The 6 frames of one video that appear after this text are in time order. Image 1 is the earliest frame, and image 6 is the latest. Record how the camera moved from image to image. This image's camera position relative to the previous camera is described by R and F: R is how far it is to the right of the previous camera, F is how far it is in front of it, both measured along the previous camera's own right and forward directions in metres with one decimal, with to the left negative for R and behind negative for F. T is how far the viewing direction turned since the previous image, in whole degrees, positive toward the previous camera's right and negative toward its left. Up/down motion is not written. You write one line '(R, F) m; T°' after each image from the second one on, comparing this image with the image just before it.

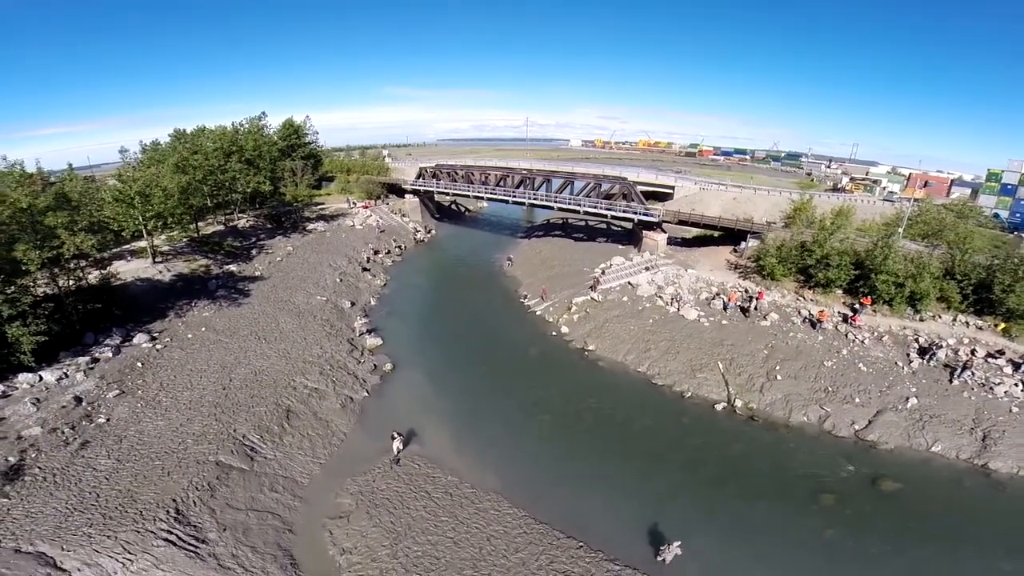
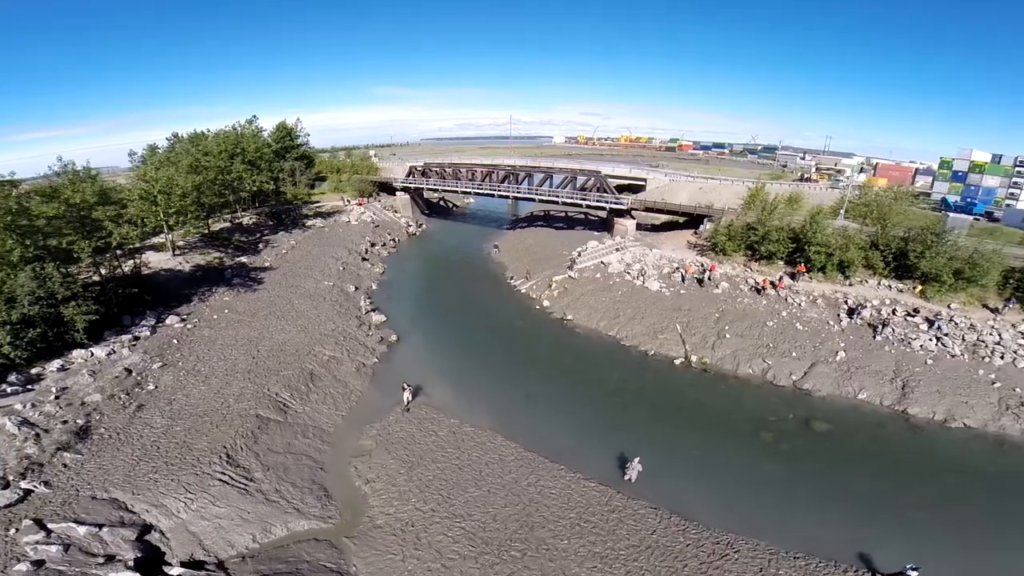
(0.0, -4.1) m; +2°
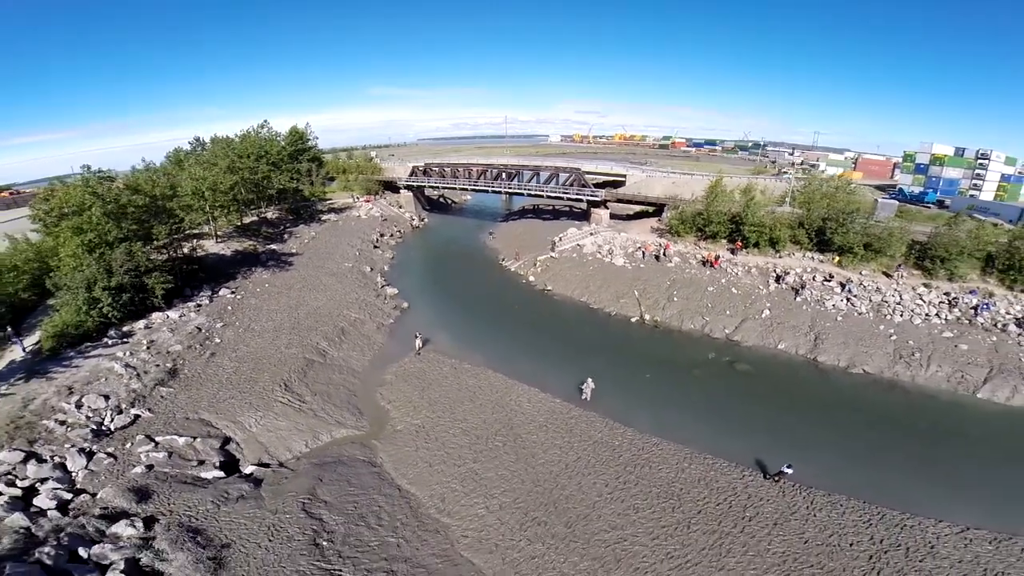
(+0.9, -7.0) m; 0°
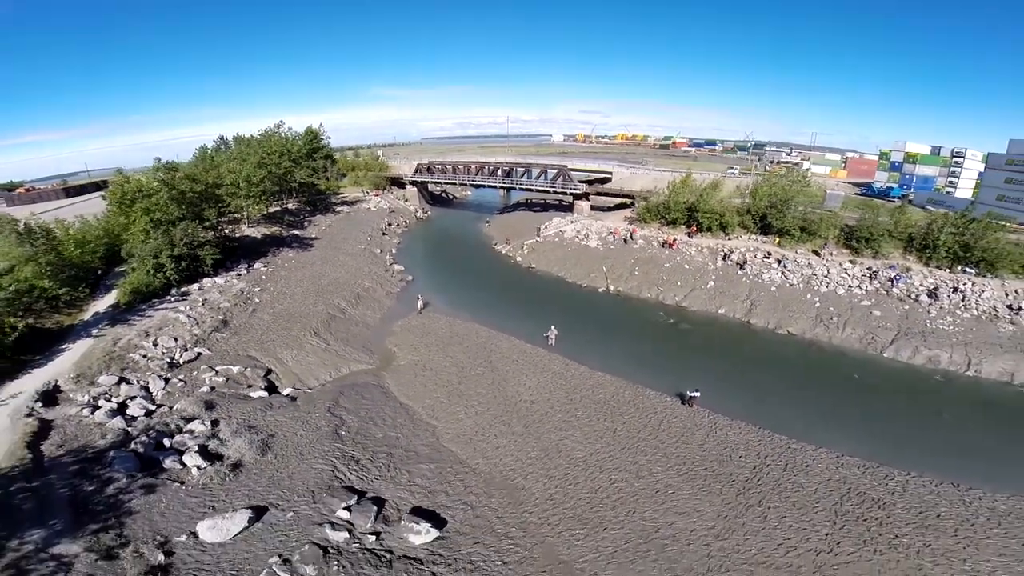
(+1.9, -7.1) m; -1°
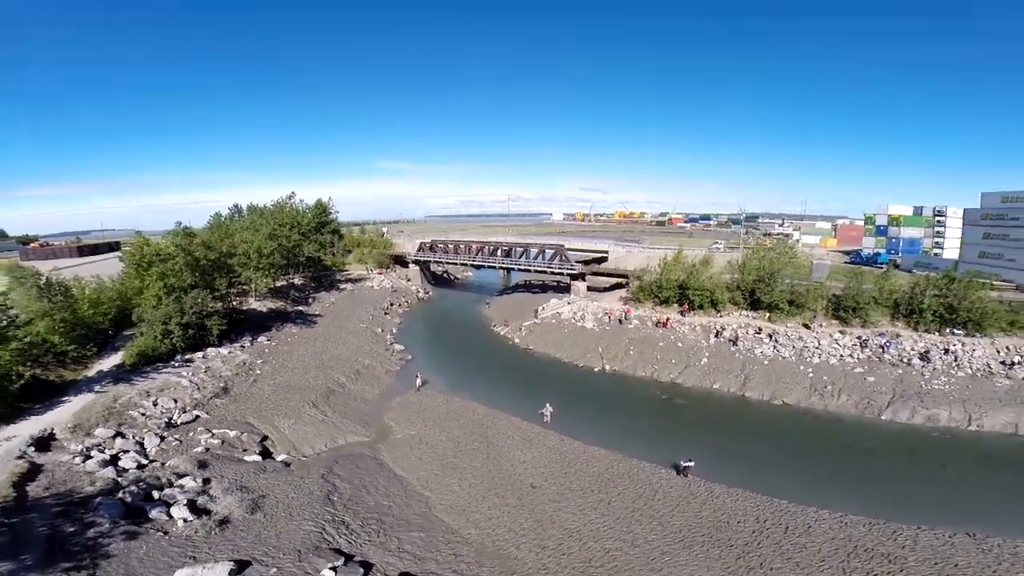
(+0.6, -1.2) m; 0°
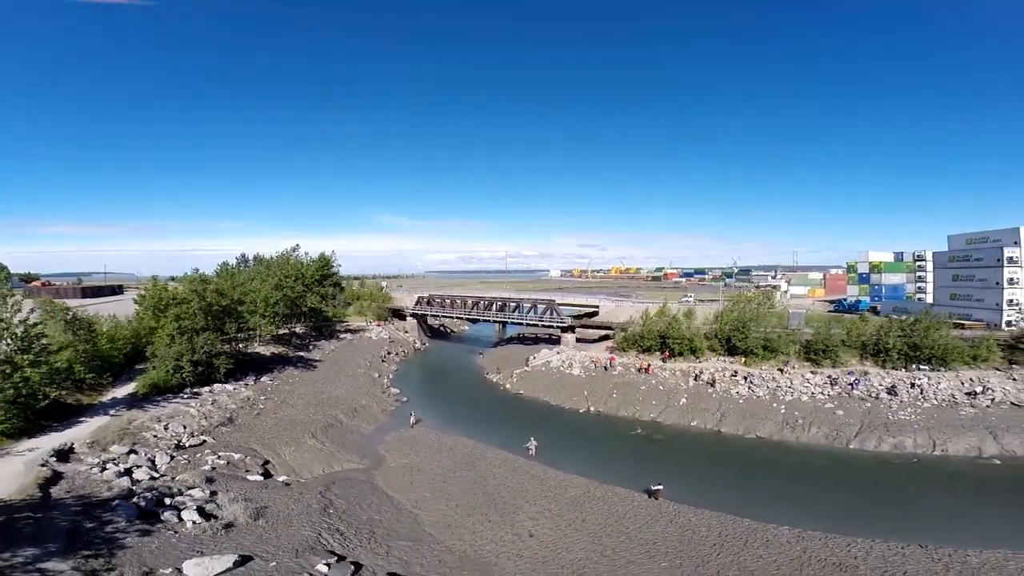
(+1.2, -3.5) m; 0°
